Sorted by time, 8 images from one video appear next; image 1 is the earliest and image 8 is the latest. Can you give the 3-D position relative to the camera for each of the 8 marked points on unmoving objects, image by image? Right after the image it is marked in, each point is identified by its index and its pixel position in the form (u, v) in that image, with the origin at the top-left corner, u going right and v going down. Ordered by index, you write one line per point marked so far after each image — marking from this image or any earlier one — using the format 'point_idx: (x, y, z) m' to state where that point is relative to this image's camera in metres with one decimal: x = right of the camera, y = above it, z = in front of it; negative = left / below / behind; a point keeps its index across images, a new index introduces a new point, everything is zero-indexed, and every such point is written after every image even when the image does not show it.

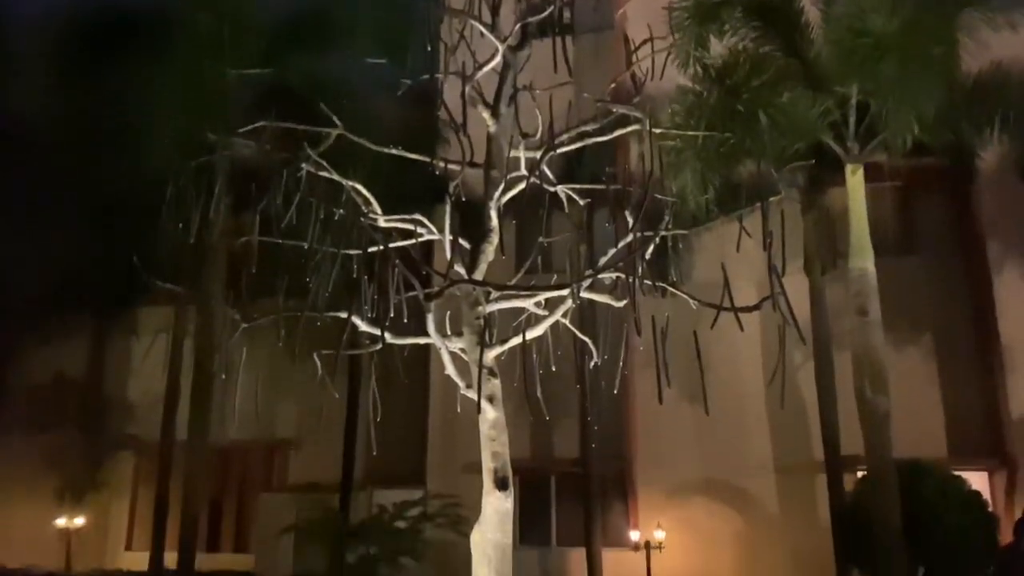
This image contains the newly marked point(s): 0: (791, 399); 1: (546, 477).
0: (+4.1, -1.6, +12.3) m
1: (+0.6, -2.9, +12.8) m
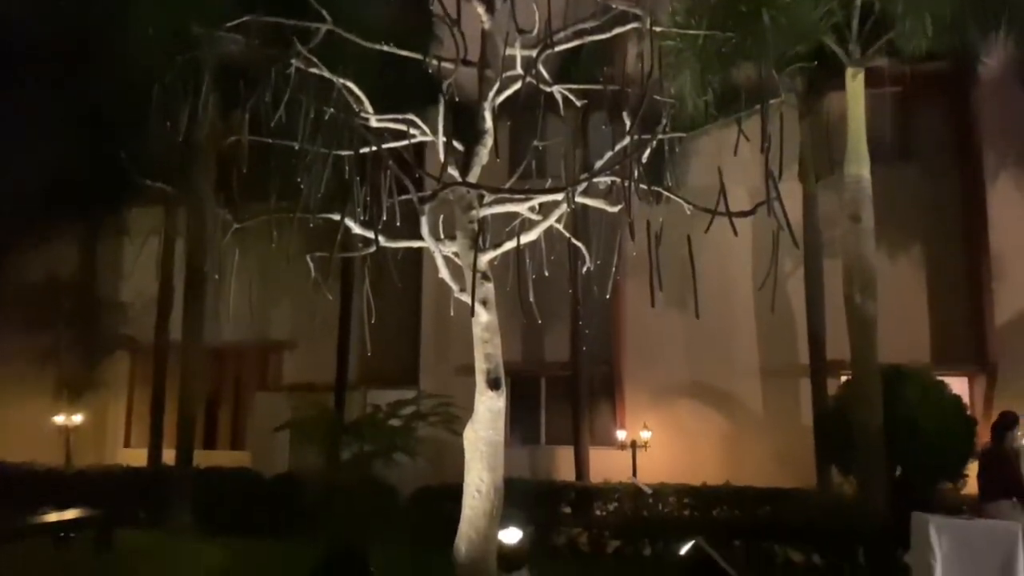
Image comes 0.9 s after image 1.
0: (+4.0, -0.2, +12.5) m
1: (+0.4, -1.4, +13.0) m
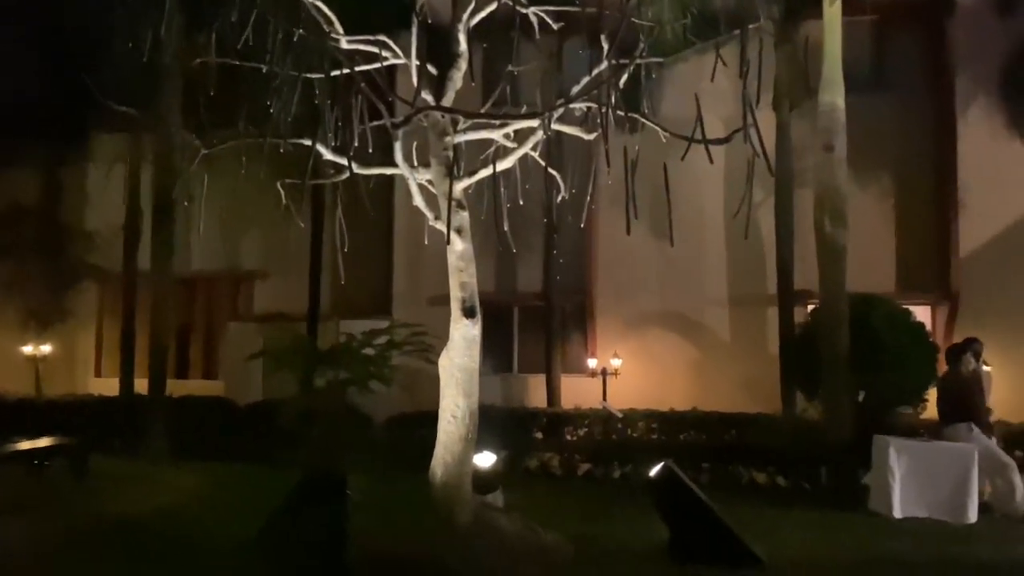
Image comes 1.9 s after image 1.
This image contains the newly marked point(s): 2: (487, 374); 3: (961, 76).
0: (+3.6, +0.8, +12.6) m
1: (0.0, -0.3, +13.1) m
2: (-0.4, -1.3, +13.1) m
3: (+6.5, +3.1, +12.1) m
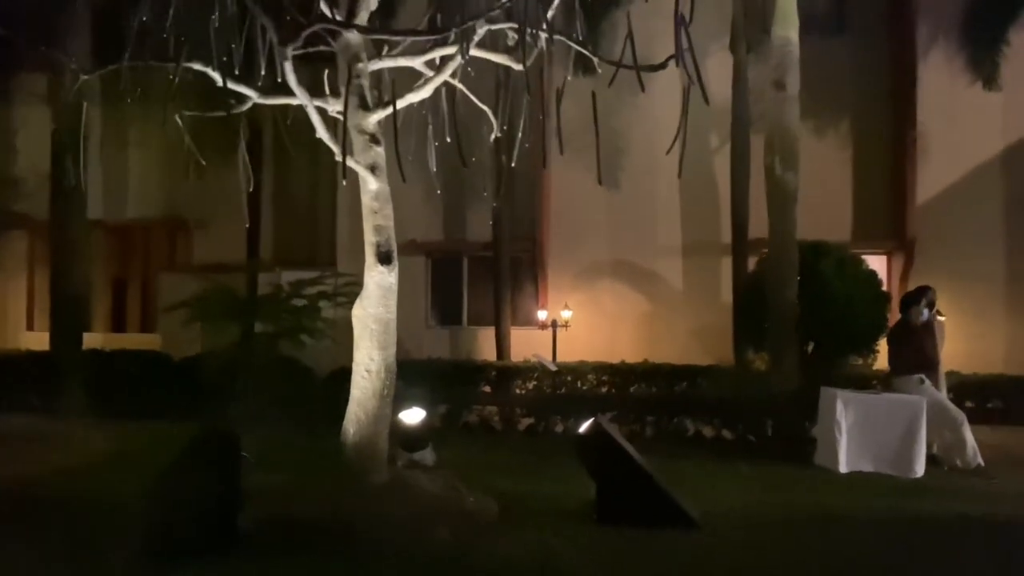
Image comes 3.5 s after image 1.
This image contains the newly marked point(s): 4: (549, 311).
0: (+2.8, +1.5, +12.2) m
1: (-0.8, +0.4, +12.6) m
2: (-1.2, -0.6, +12.6) m
3: (+5.7, +3.8, +11.7) m
4: (+0.5, -0.3, +12.3) m
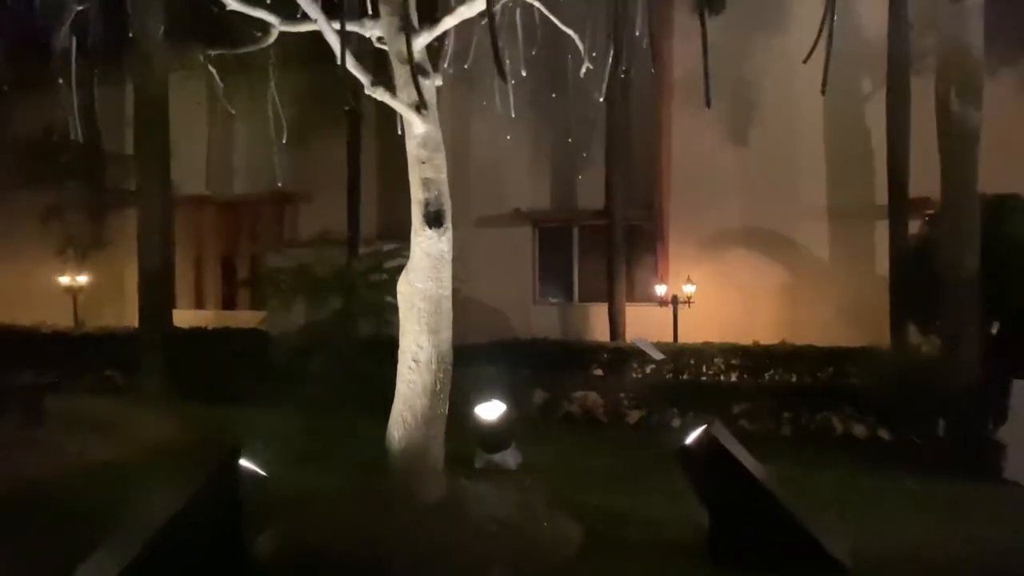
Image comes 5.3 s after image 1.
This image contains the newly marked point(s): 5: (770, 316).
0: (+4.2, +1.9, +10.4) m
1: (+0.8, +0.8, +11.4) m
2: (+0.4, -0.2, +11.5) m
3: (+7.0, +4.1, +9.3) m
4: (+2.0, 0.0, +10.9) m
5: (+3.3, -0.3, +10.6) m
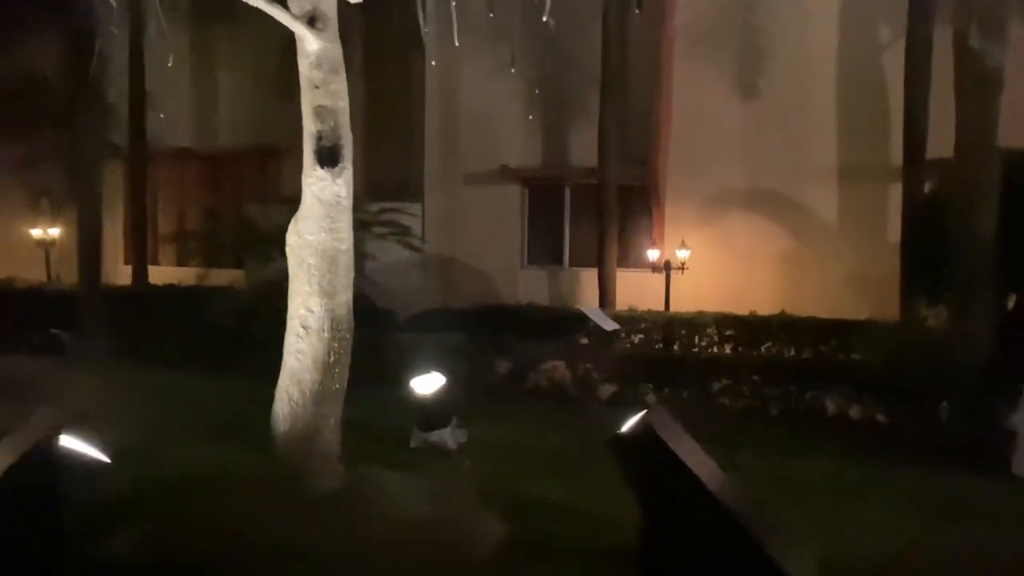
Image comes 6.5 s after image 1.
0: (+4.0, +2.3, +9.5) m
1: (+0.6, +1.3, +10.6) m
2: (+0.2, +0.3, +10.8) m
3: (+6.8, +4.4, +8.3) m
4: (+1.8, +0.5, +10.1) m
5: (+3.0, 0.0, +9.8) m
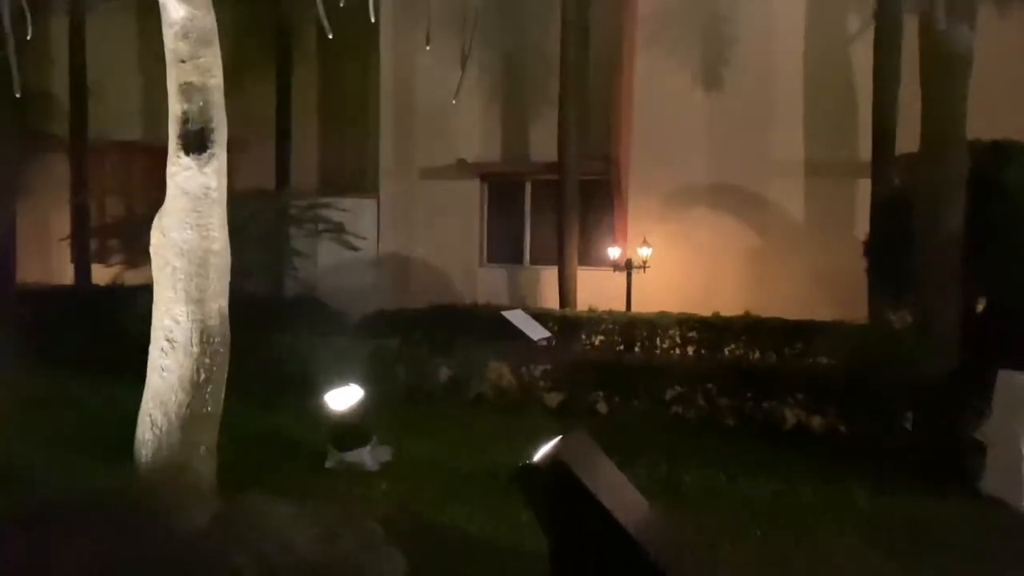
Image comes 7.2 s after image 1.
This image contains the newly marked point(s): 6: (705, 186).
0: (+3.5, +2.3, +9.1) m
1: (0.0, +1.3, +10.2) m
2: (-0.3, +0.3, +10.3) m
3: (+6.3, +4.4, +8.0) m
4: (+1.3, +0.5, +9.7) m
5: (+2.5, +0.1, +9.4) m
6: (+2.1, +1.2, +9.4) m
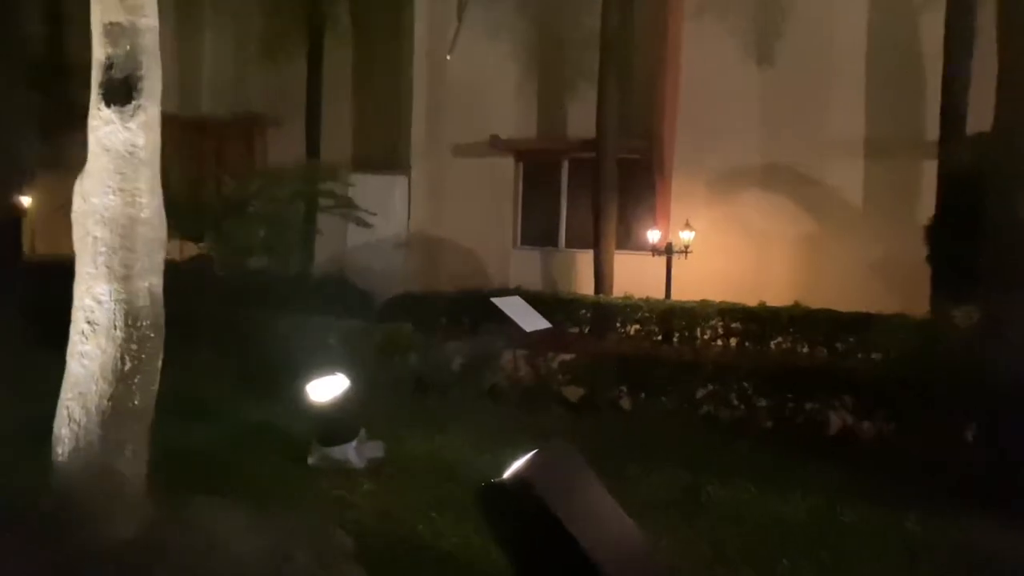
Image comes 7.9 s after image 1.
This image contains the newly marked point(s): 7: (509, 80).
0: (+3.8, +2.4, +8.3) m
1: (+0.4, +1.5, +9.6) m
2: (+0.1, +0.5, +9.8) m
3: (+6.6, +4.4, +6.9) m
4: (+1.6, +0.6, +9.0) m
5: (+2.8, +0.2, +8.7) m
6: (+2.5, +1.3, +8.7) m
7: (-0.1, +2.4, +9.6) m
